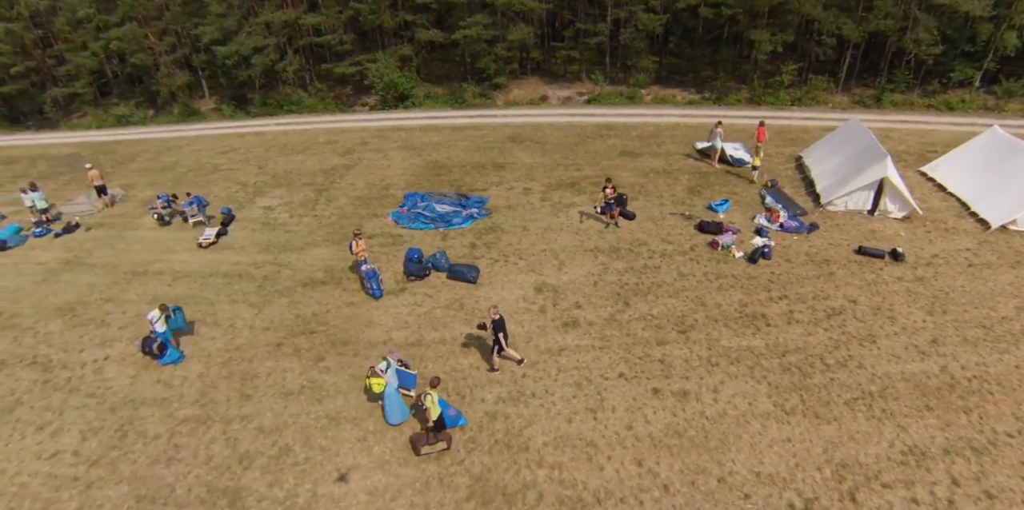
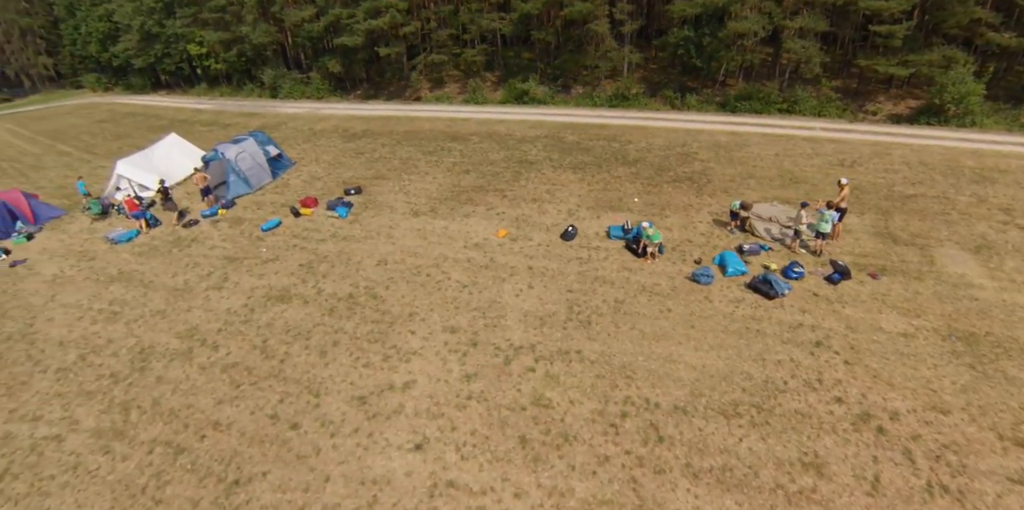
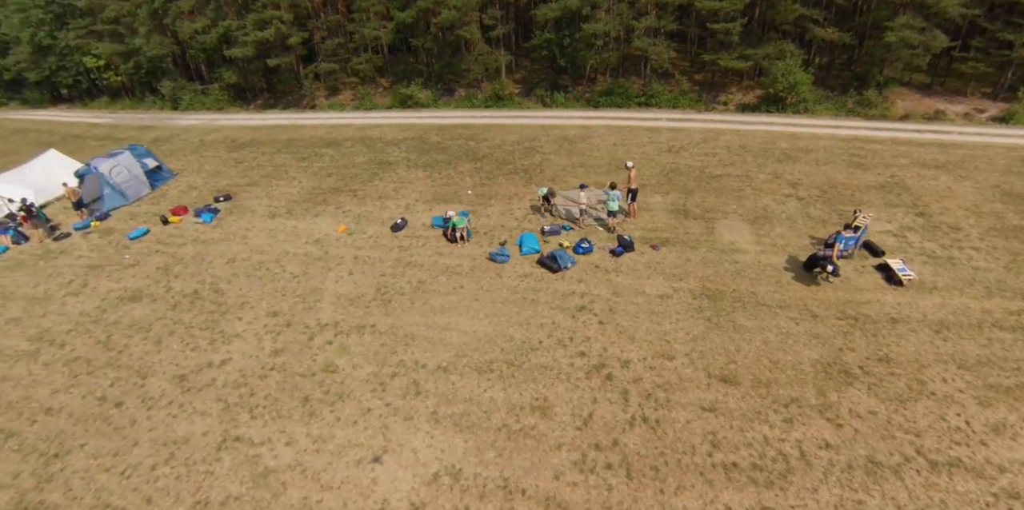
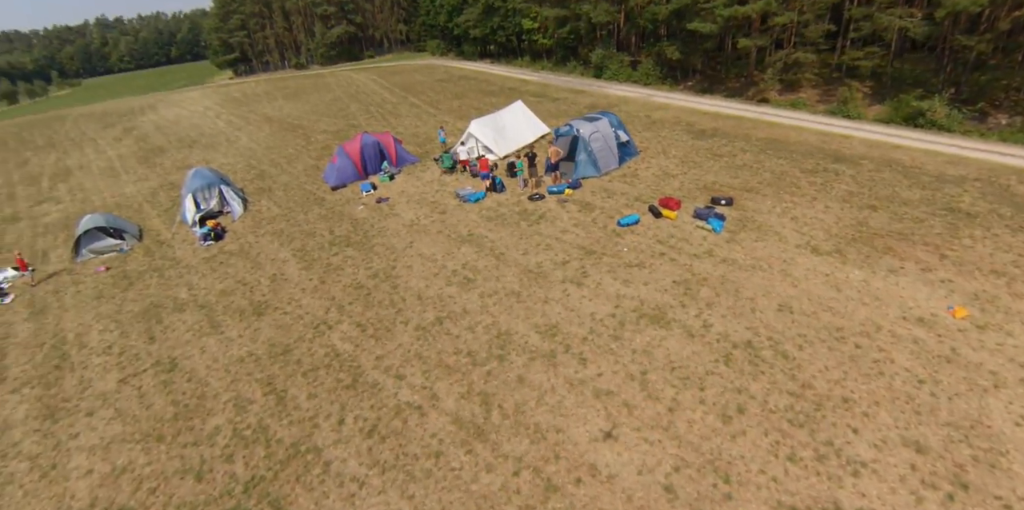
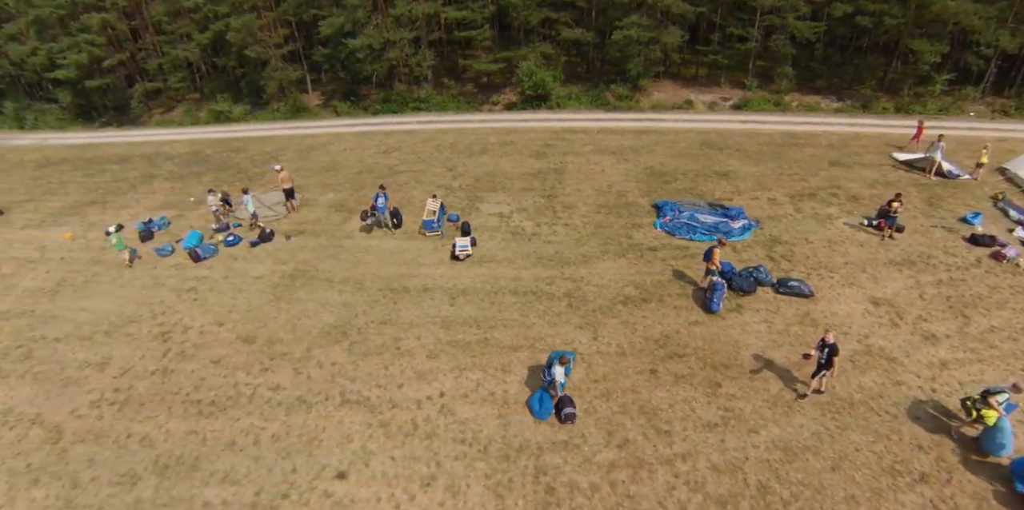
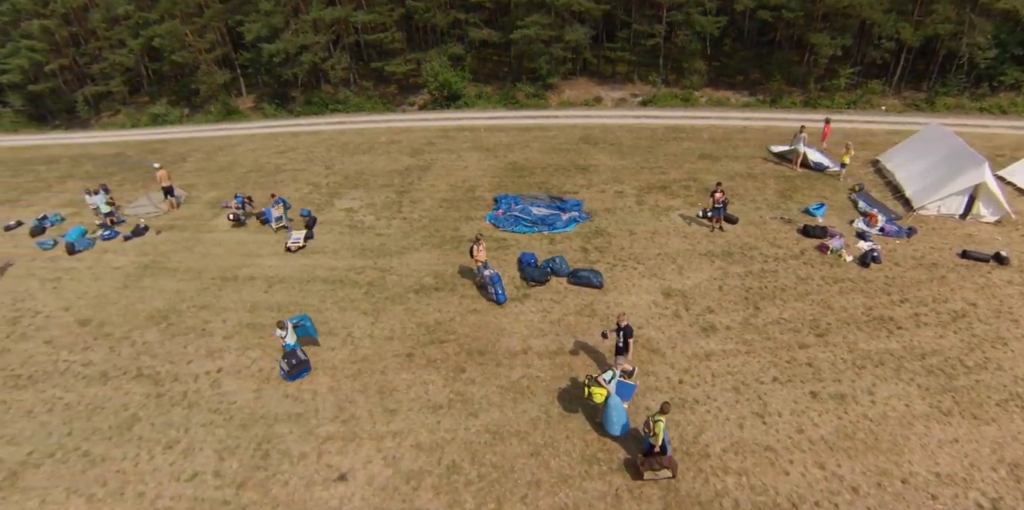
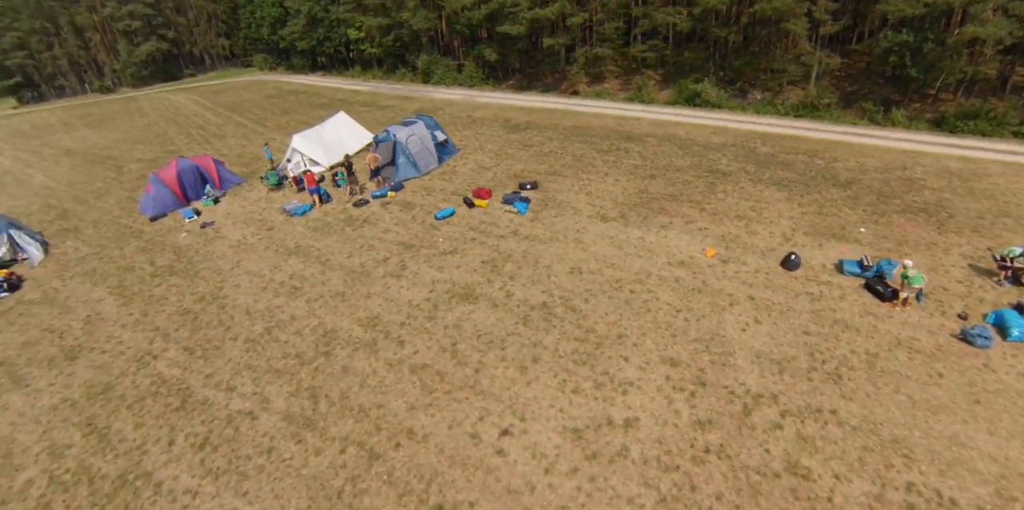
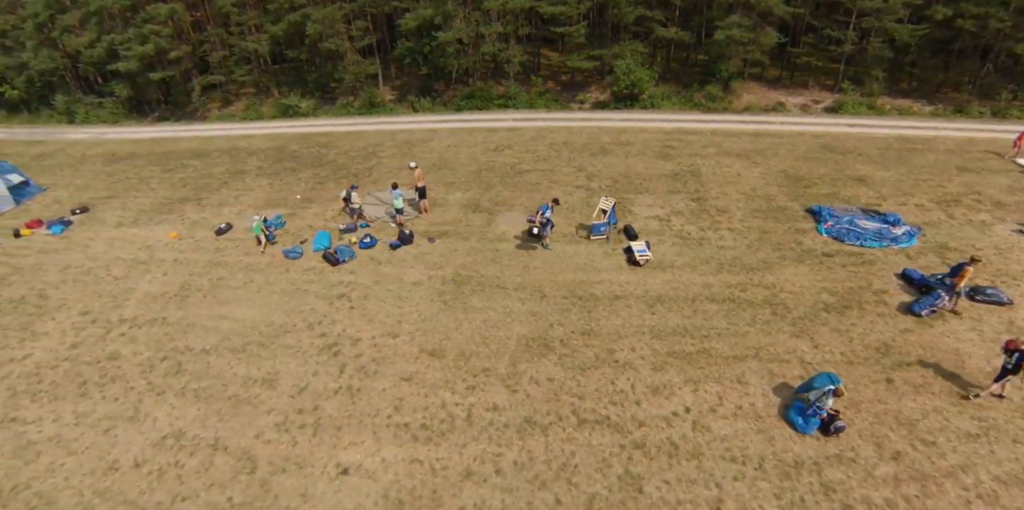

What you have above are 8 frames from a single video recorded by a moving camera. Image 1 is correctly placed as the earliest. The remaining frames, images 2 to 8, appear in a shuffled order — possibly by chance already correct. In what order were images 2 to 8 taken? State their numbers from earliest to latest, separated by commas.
6, 5, 8, 3, 2, 7, 4
